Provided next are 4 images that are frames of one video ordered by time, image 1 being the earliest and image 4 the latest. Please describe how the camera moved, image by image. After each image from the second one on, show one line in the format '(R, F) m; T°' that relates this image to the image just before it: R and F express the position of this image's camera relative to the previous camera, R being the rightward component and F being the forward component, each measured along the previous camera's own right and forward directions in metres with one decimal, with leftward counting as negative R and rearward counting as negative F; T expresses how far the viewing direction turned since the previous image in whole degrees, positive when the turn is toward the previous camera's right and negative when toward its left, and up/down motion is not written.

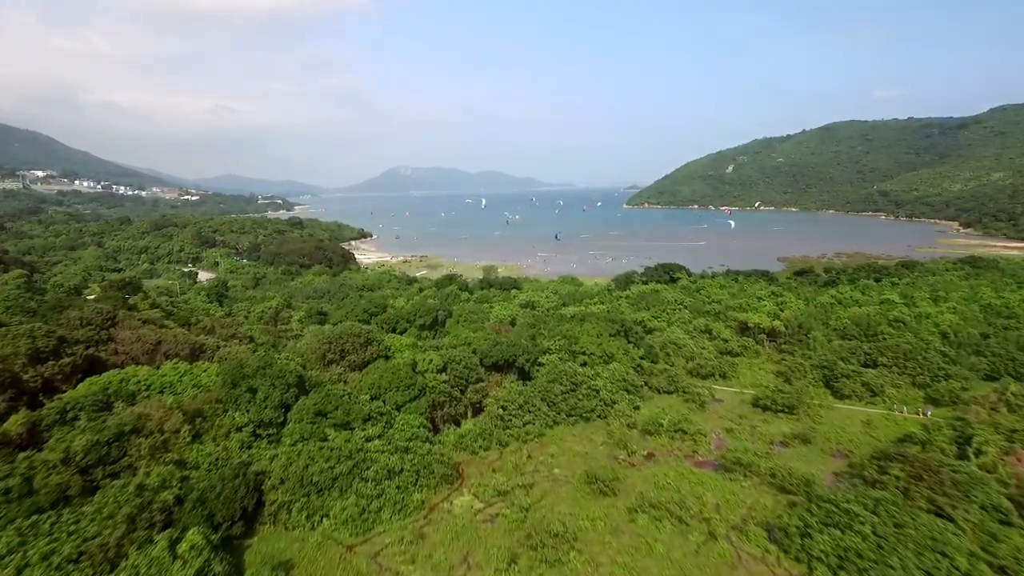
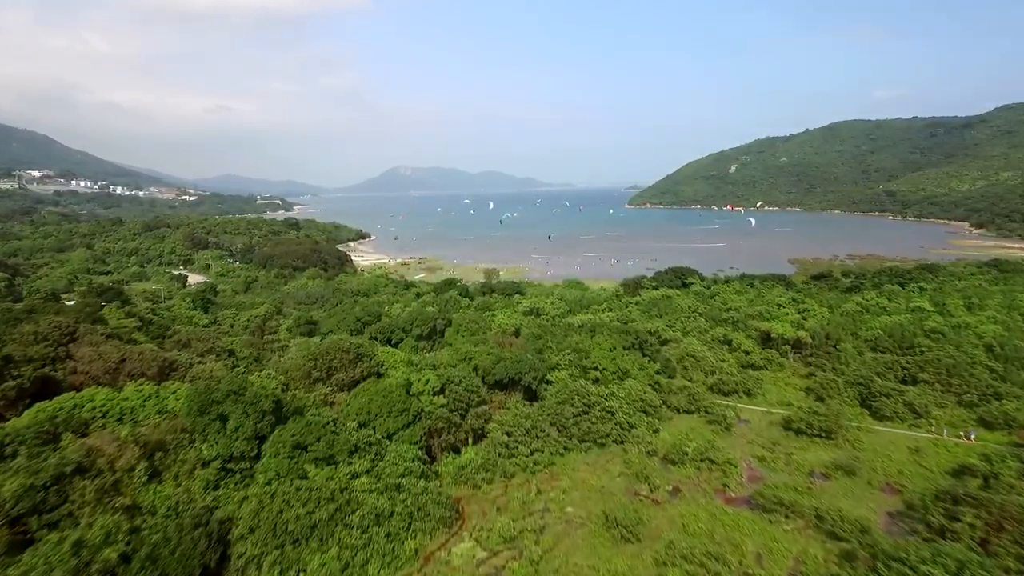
(-0.2, +1.8) m; 0°
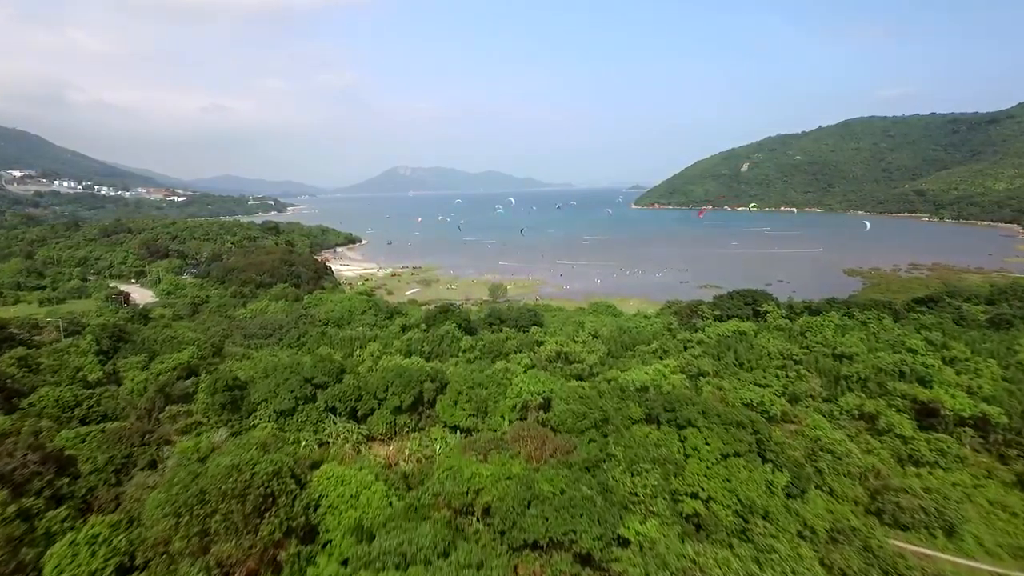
(-0.9, +7.9) m; 0°
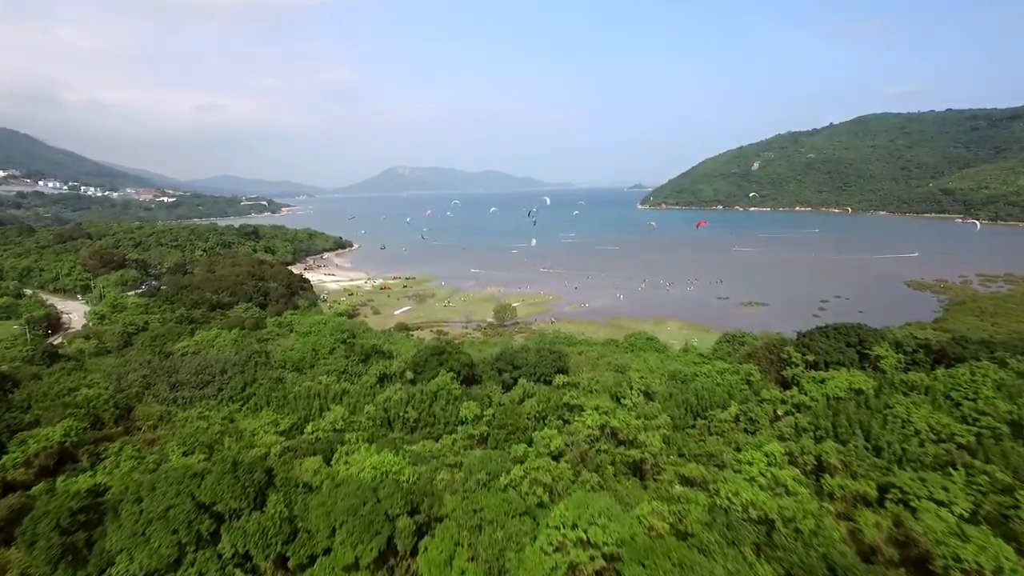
(-0.7, +6.5) m; 0°
